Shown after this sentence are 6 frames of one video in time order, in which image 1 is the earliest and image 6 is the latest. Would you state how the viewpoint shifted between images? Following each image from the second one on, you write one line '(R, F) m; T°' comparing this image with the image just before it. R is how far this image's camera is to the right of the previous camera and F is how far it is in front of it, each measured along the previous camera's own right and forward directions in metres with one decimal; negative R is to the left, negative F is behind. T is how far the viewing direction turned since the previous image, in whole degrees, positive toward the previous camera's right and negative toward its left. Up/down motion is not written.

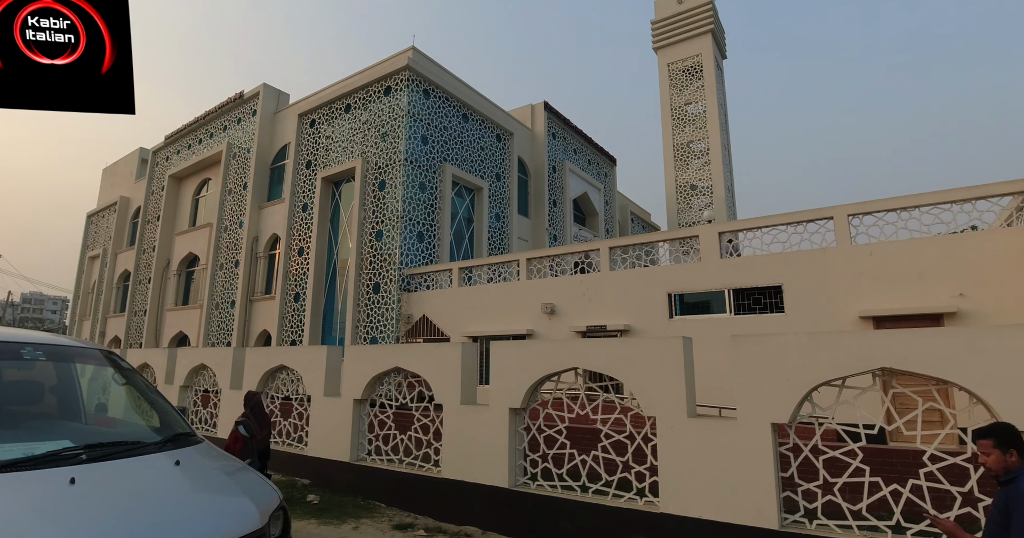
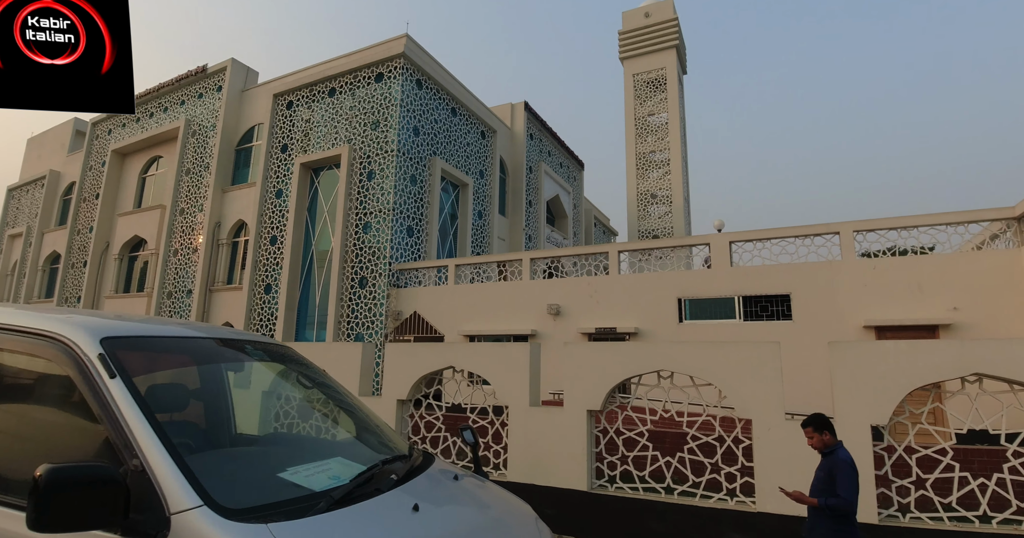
(-1.5, +0.2) m; +8°
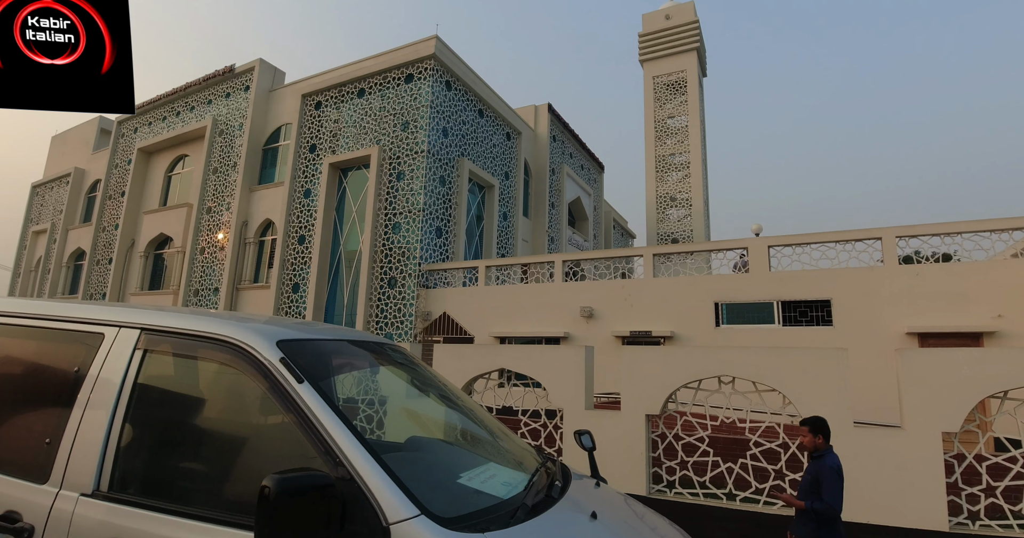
(-0.5, 0.0) m; -1°
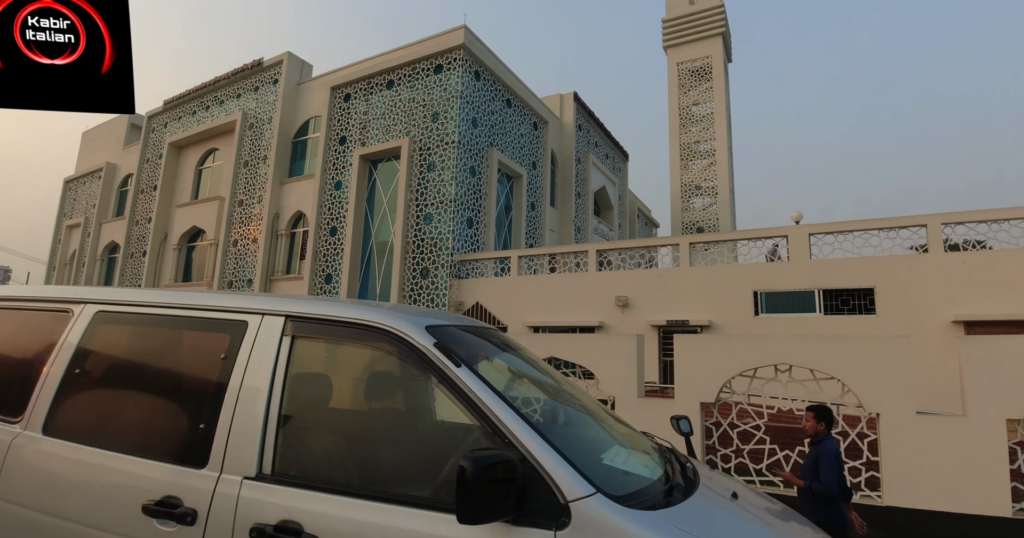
(-0.4, 0.0) m; -2°
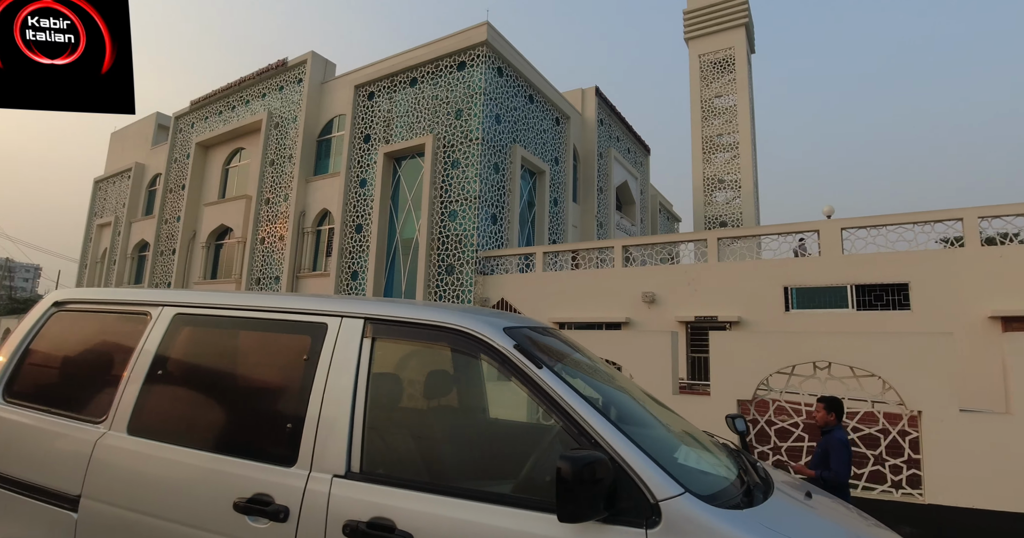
(-0.2, 0.0) m; -2°
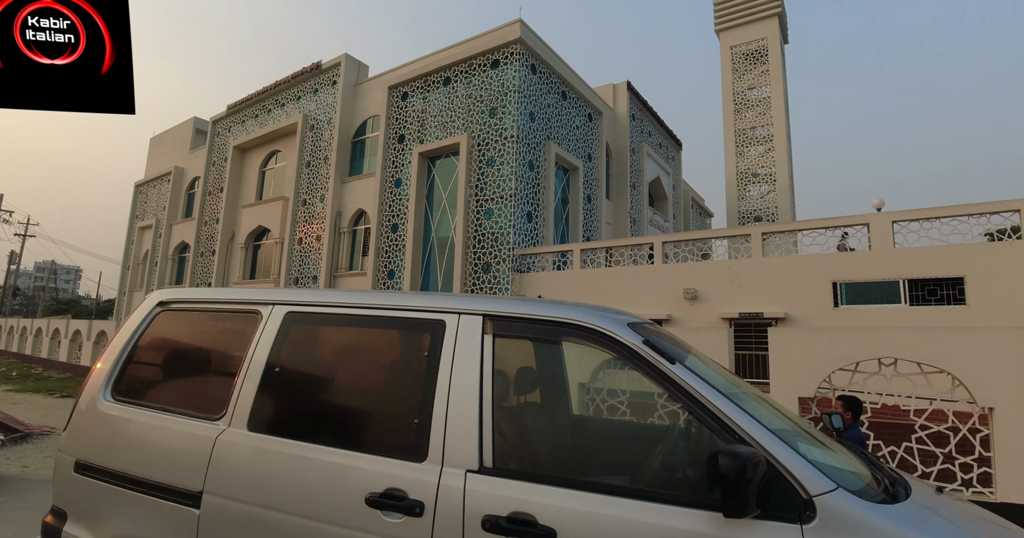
(-0.3, 0.0) m; -2°
